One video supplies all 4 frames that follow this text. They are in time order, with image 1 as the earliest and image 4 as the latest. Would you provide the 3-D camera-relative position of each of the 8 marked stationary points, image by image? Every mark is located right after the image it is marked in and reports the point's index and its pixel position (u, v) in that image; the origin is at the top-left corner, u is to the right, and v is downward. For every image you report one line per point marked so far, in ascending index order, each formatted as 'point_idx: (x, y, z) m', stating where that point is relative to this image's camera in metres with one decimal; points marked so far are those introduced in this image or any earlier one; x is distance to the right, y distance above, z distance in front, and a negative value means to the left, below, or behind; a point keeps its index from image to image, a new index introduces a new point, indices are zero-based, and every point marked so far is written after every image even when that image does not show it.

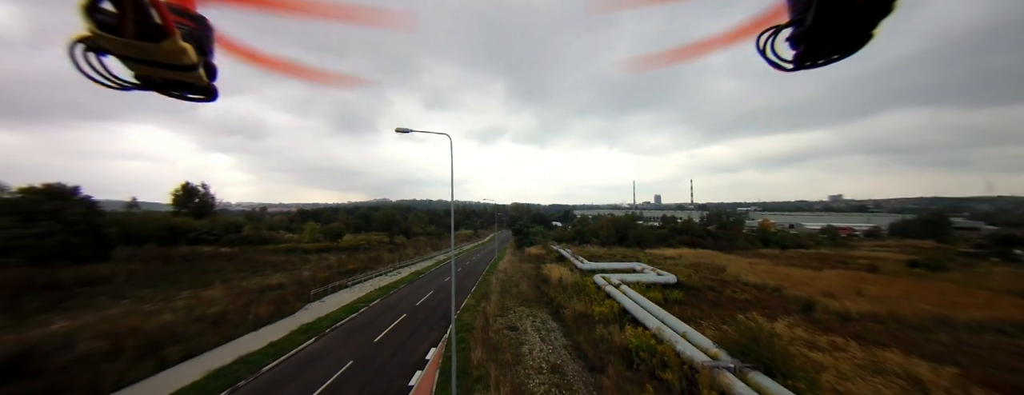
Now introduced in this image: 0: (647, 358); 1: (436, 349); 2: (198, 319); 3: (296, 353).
0: (+5.9, -6.9, +12.4) m
1: (-3.4, -6.9, +13.0) m
2: (-15.7, -6.0, +14.4) m
3: (-9.3, -6.8, +12.5) m
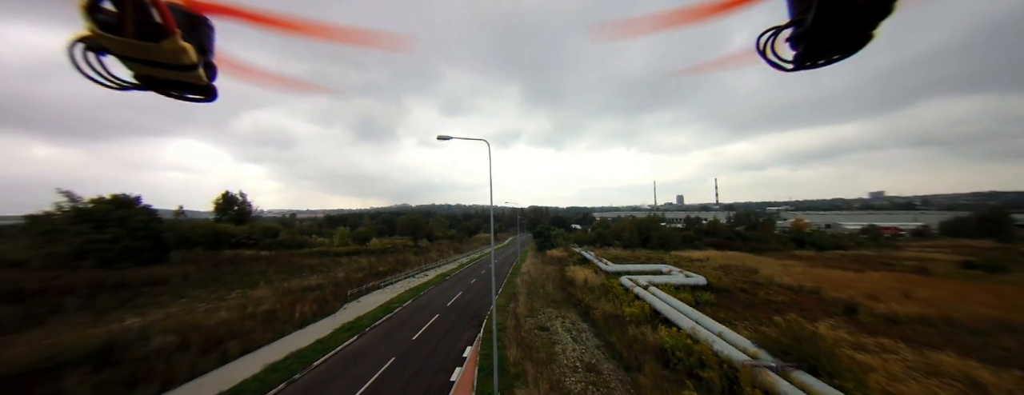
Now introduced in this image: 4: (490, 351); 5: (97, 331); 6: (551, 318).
0: (+7.4, -6.8, +12.3) m
1: (-1.9, -7.0, +13.4) m
2: (-14.0, -6.4, +15.5) m
3: (-7.8, -7.0, +13.3) m
4: (-1.0, -6.9, +12.9) m
5: (-19.4, -6.2, +13.4) m
6: (+2.4, -7.5, +17.9) m
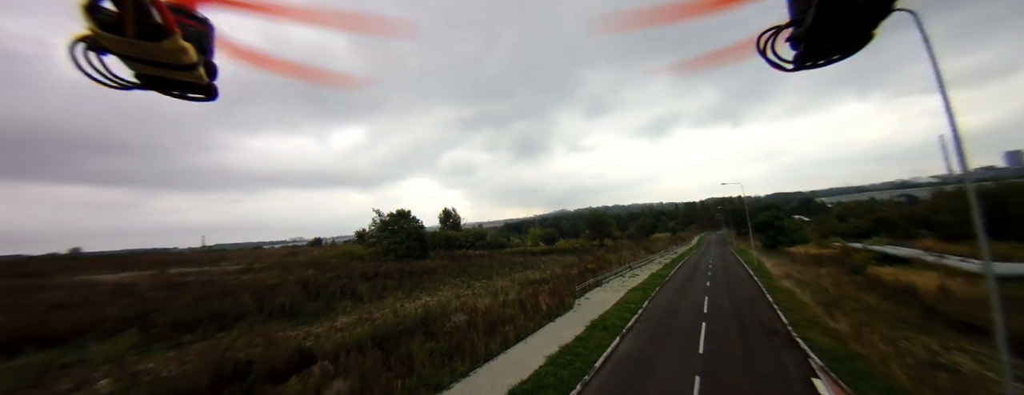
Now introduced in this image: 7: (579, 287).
0: (+16.5, -4.1, +2.9) m
1: (+9.2, -5.3, +8.5) m
2: (-0.3, -6.0, +16.4) m
3: (+4.0, -5.9, +11.3) m
4: (+9.7, -5.1, +7.6) m
5: (-6.0, -6.4, +17.2) m
6: (+15.1, -5.3, +10.2) m
7: (+4.6, -6.2, +20.0) m
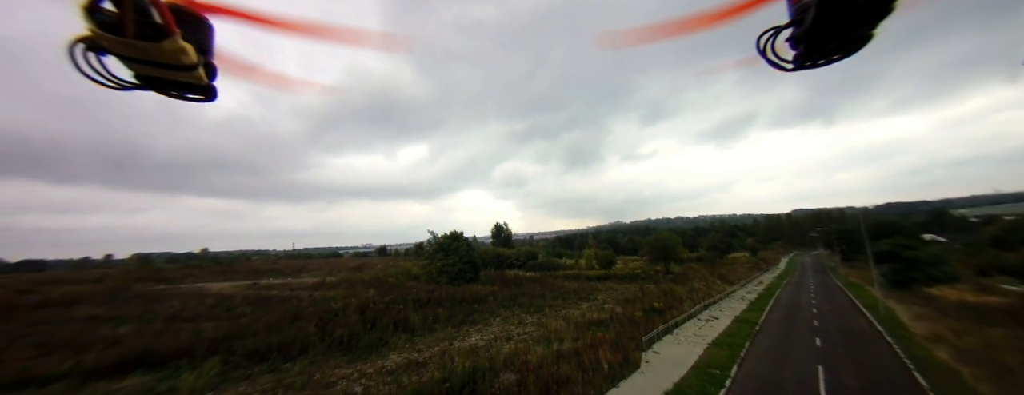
0: (+16.7, -5.7, -1.5) m
1: (+10.4, -7.0, +5.2) m
2: (+2.5, -8.0, +14.7) m
3: (+5.8, -7.8, +8.9) m
4: (+10.8, -6.8, +4.3) m
5: (-3.0, -8.5, +16.5) m
6: (+16.5, -7.0, +5.9) m
7: (+7.9, -8.3, +17.4) m
